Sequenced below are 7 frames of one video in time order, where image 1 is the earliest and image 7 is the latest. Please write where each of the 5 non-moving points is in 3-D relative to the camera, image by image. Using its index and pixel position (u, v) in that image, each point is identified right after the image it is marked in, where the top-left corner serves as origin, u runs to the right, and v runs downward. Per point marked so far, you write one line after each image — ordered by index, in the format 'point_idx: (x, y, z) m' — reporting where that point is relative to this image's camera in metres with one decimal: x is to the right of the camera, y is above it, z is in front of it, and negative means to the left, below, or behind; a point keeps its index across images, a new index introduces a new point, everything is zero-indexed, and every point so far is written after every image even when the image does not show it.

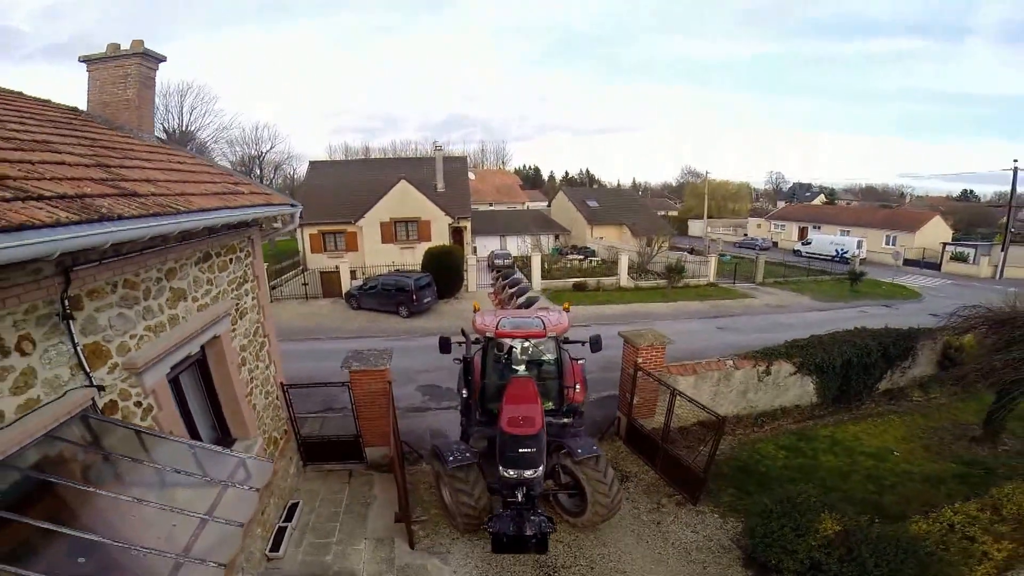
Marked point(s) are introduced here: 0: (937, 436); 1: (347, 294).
0: (+6.4, -2.2, +7.4) m
1: (-5.1, -0.2, +15.2) m
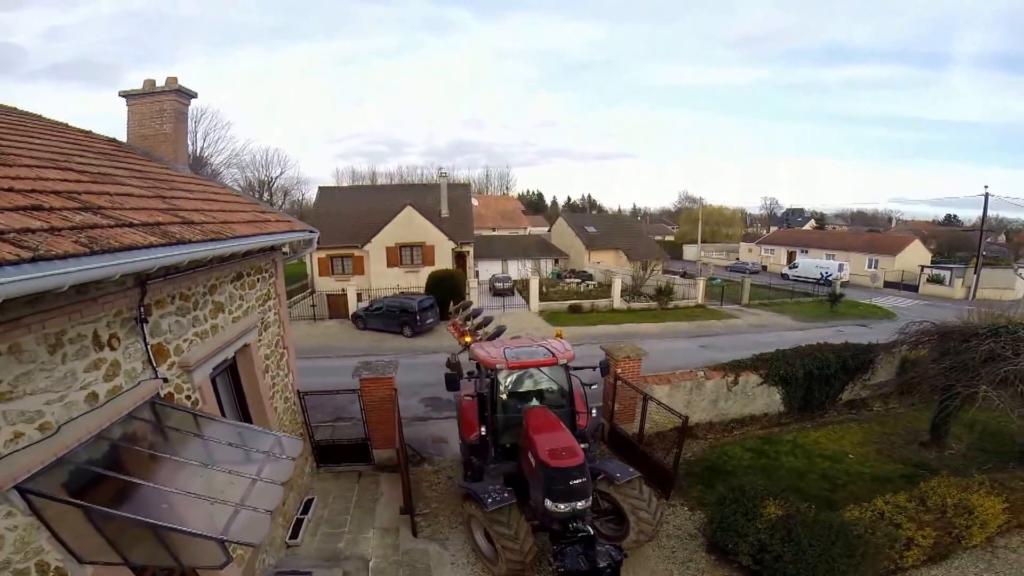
0: (+6.2, -2.5, +8.1) m
1: (-5.3, -0.9, +15.9) m
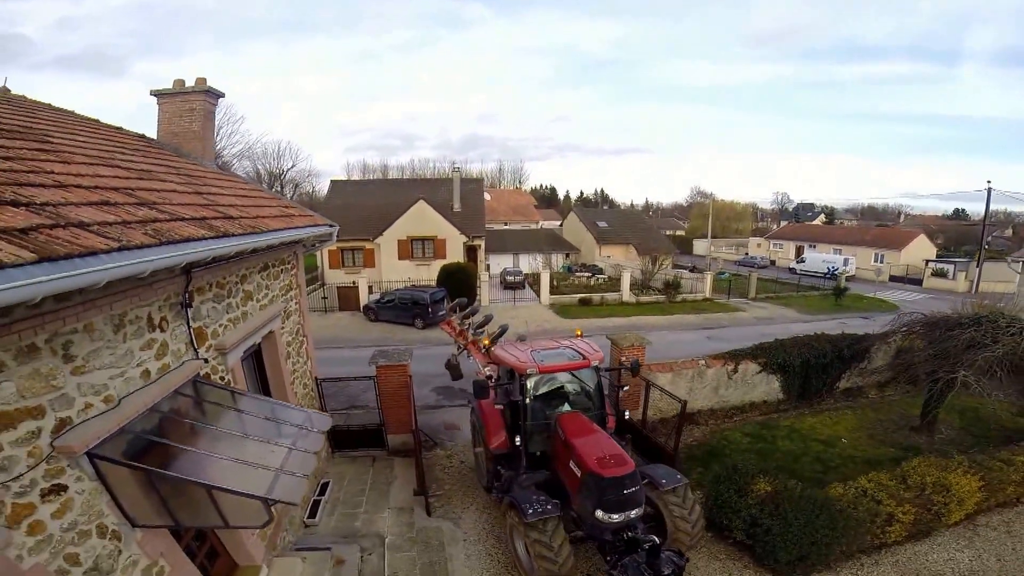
0: (+6.4, -2.4, +8.4) m
1: (-5.0, -0.7, +16.4) m
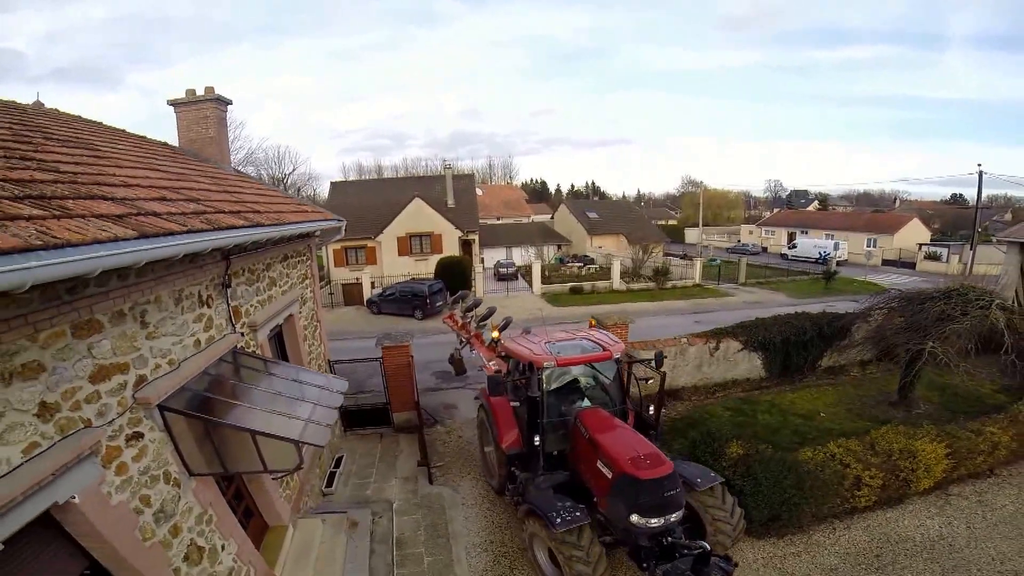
0: (+6.3, -2.0, +8.9) m
1: (-5.1, -0.5, +16.9) m
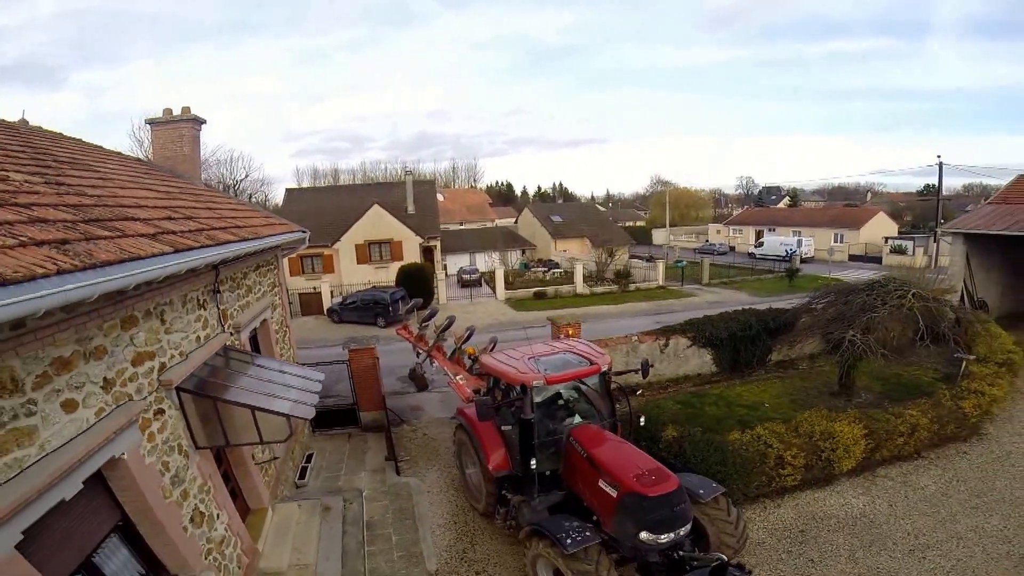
0: (+5.7, -2.0, +9.7) m
1: (-6.2, -0.7, +17.0) m
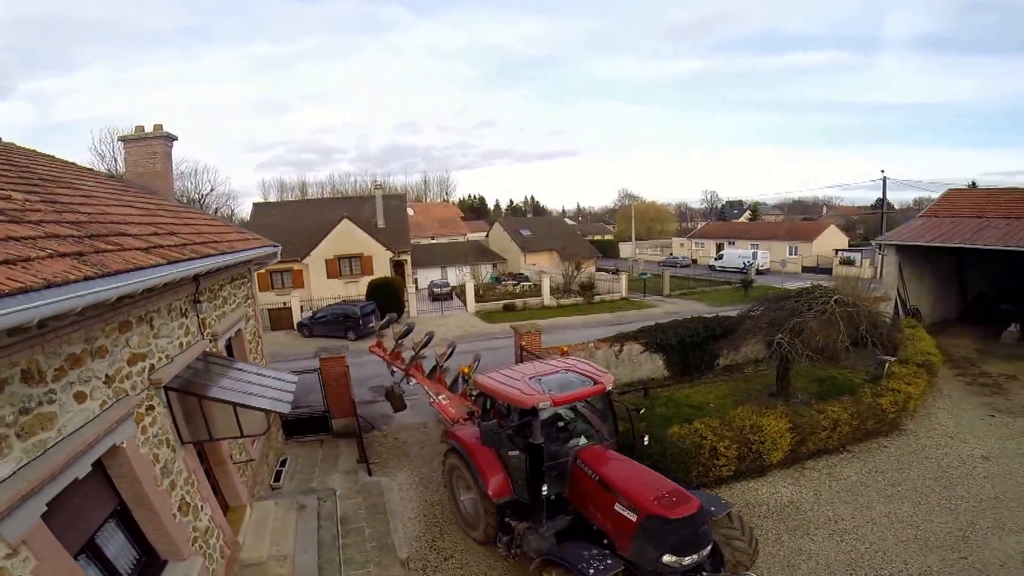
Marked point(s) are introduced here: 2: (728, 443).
0: (+4.9, -2.2, +10.6) m
1: (-7.4, -1.2, +17.2) m
2: (+3.5, -2.5, +7.8) m
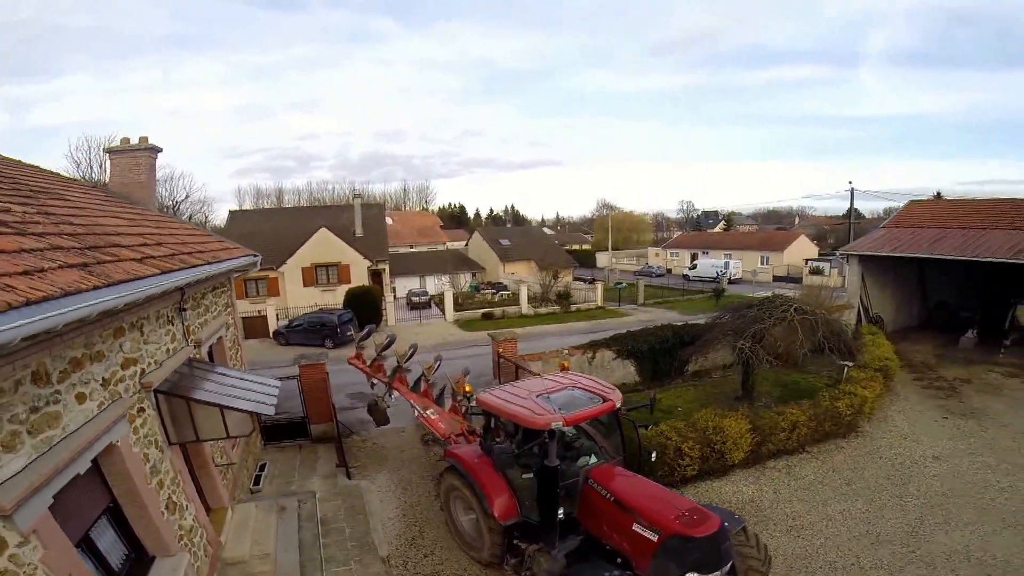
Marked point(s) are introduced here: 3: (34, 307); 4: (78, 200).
0: (+4.4, -2.4, +11.1) m
1: (-8.2, -1.5, +17.1) m
2: (+3.1, -2.6, +8.2) m
3: (-2.4, -0.1, +2.5) m
4: (-5.0, +1.0, +5.6) m
